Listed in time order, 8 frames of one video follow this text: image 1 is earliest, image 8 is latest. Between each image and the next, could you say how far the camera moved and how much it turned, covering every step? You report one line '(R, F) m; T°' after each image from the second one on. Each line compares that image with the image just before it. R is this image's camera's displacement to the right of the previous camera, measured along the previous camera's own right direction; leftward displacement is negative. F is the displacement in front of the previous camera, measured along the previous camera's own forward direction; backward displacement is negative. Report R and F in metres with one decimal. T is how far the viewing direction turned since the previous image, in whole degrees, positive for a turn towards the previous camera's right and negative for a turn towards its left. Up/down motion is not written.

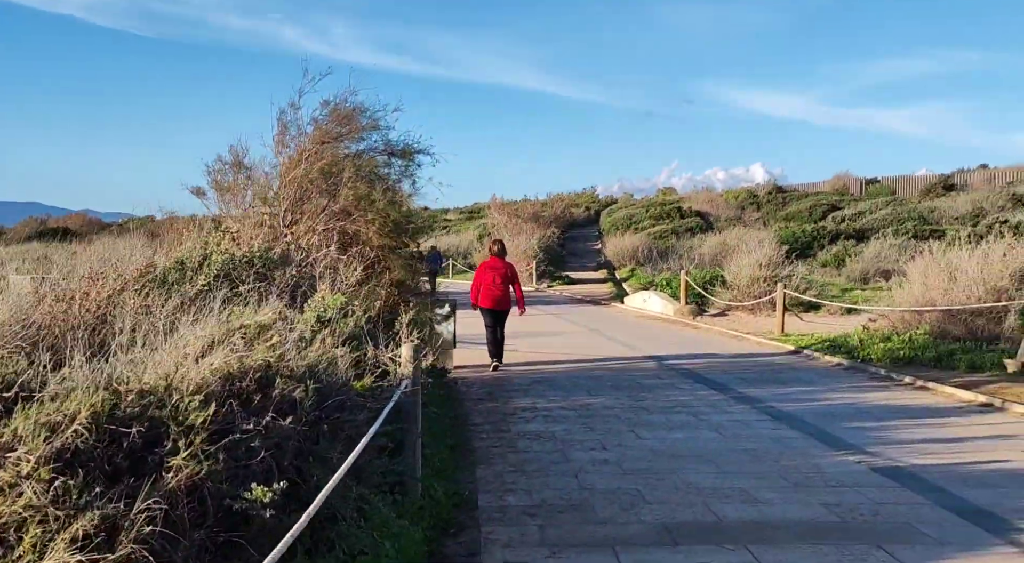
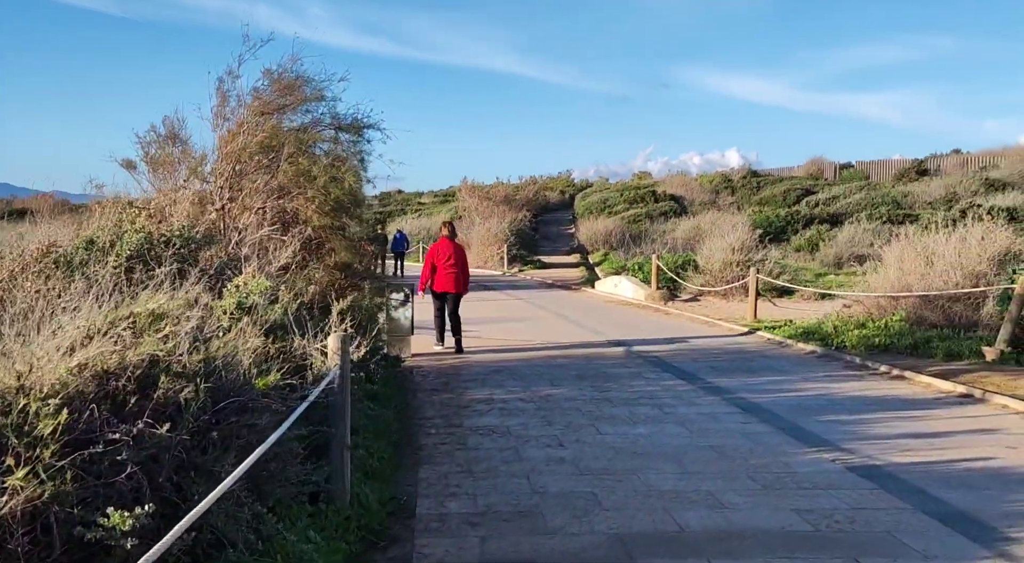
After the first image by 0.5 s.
(+0.2, +0.6) m; +1°
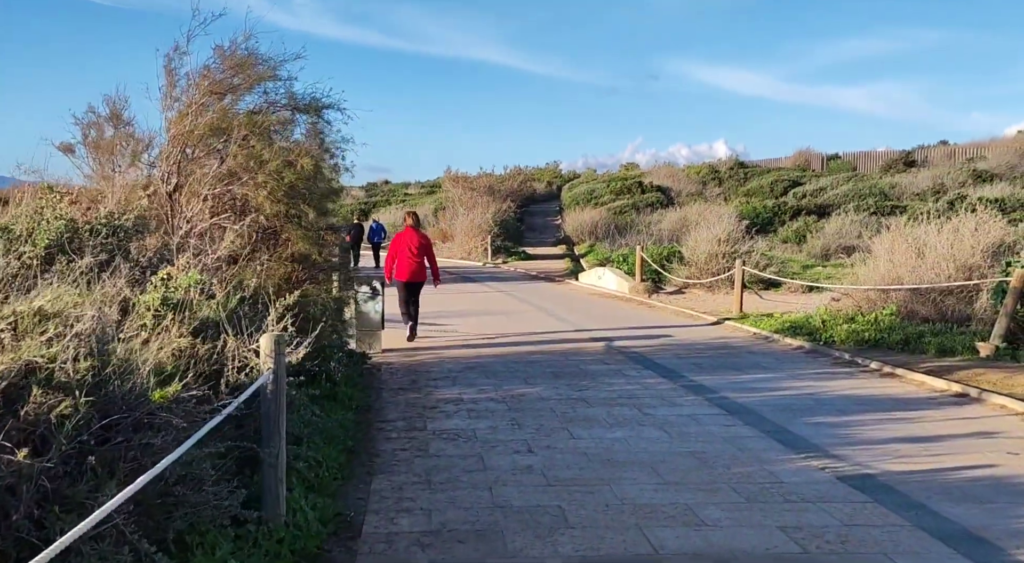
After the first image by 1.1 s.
(+0.2, +0.6) m; +1°
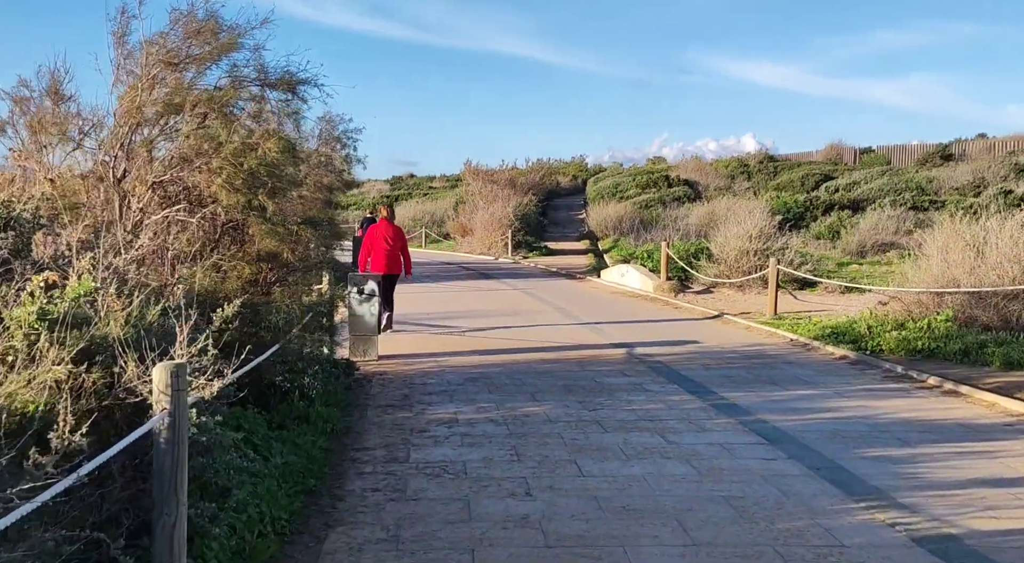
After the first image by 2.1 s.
(+0.2, +1.2) m; -2°
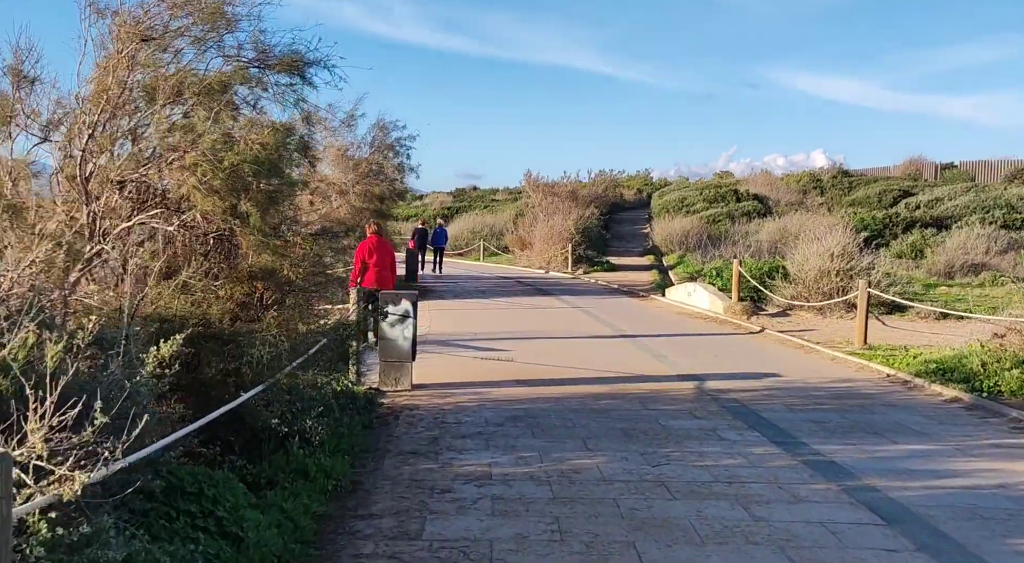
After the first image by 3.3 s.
(+0.1, +1.4) m; -4°
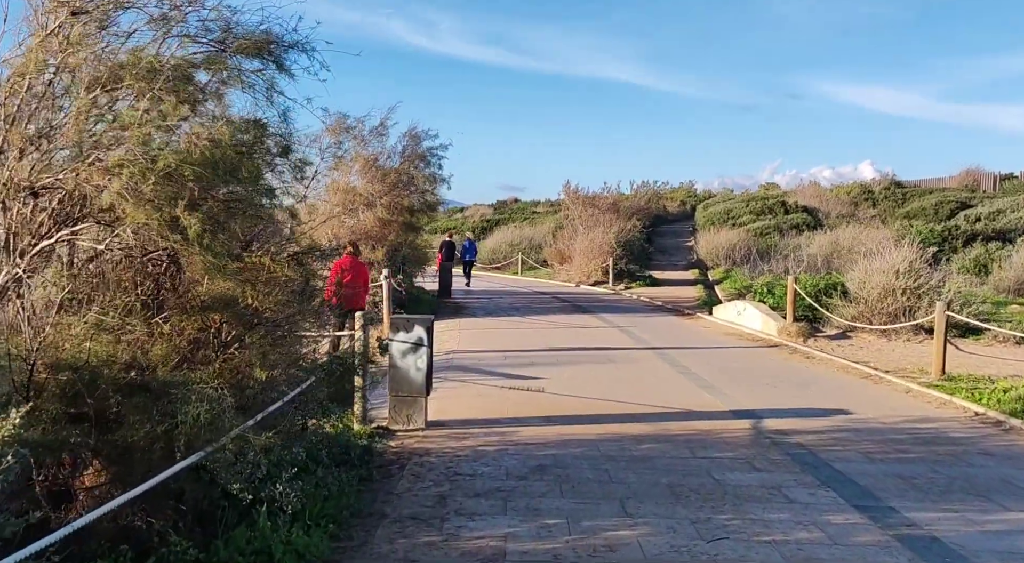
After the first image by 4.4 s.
(+0.1, +1.3) m; -3°
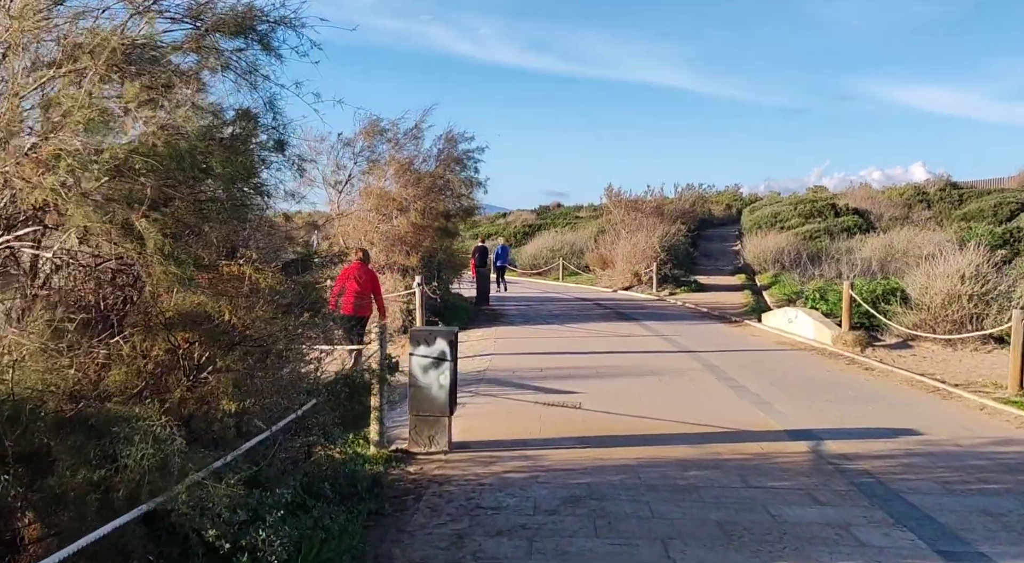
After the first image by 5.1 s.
(+0.1, +0.8) m; -3°
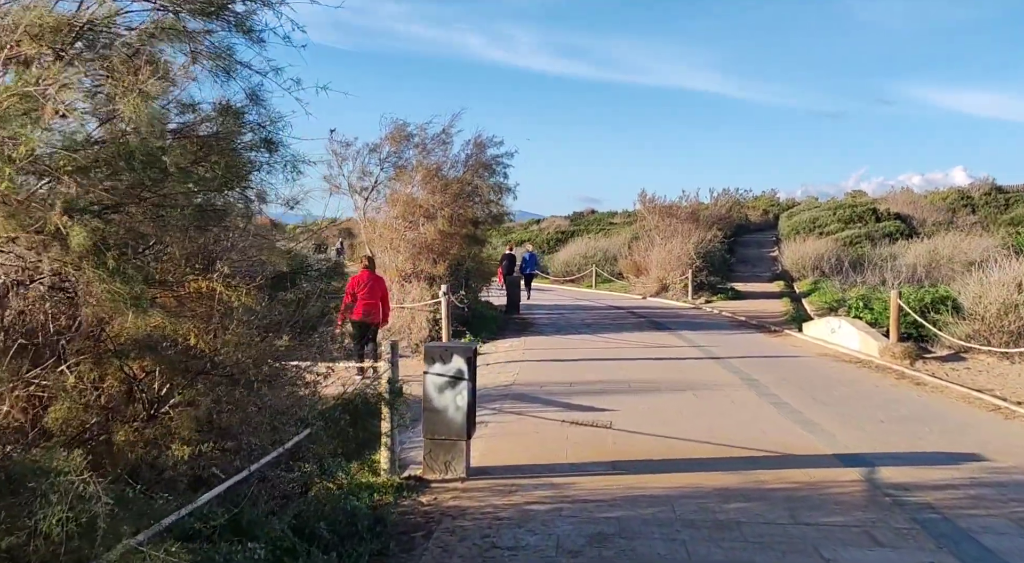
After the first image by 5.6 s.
(+0.1, +0.6) m; -2°
